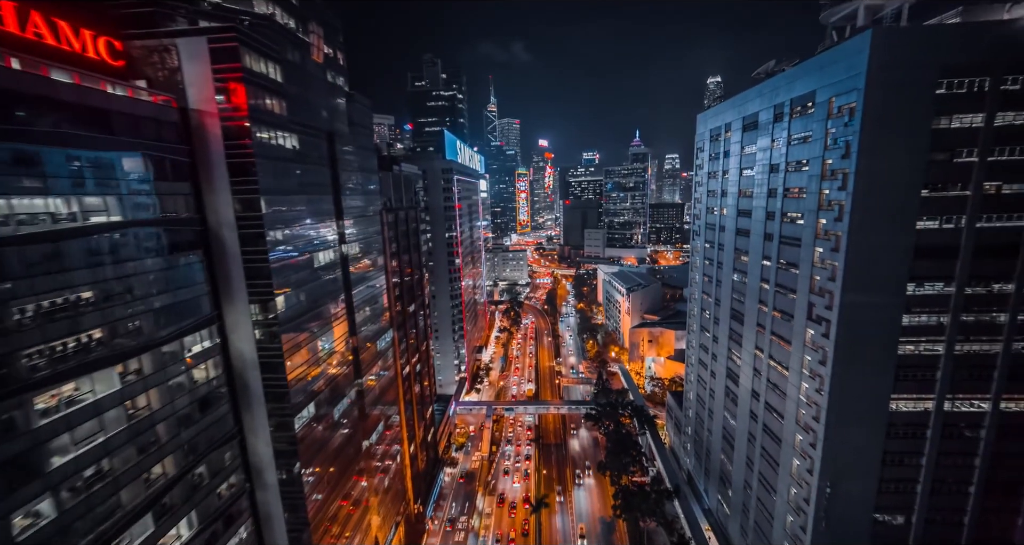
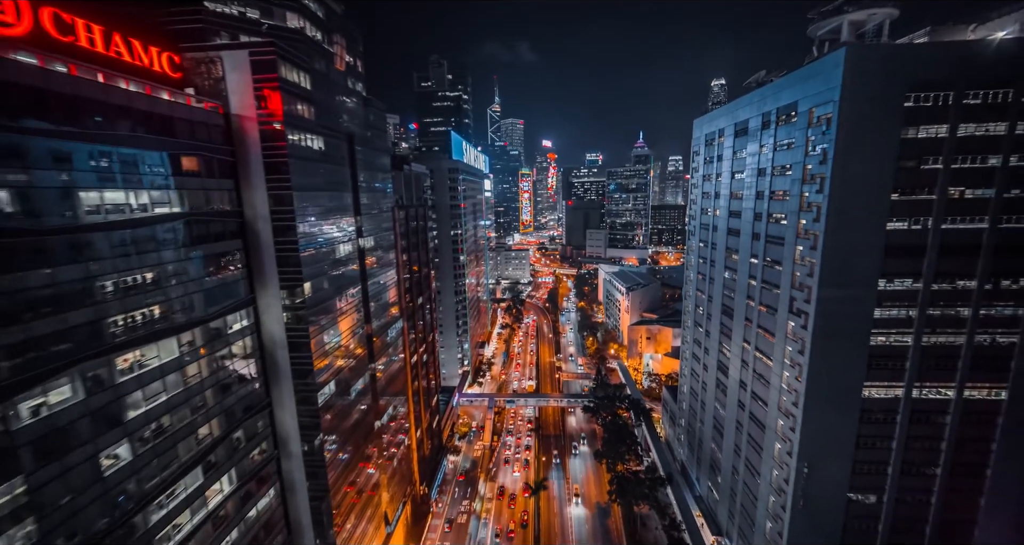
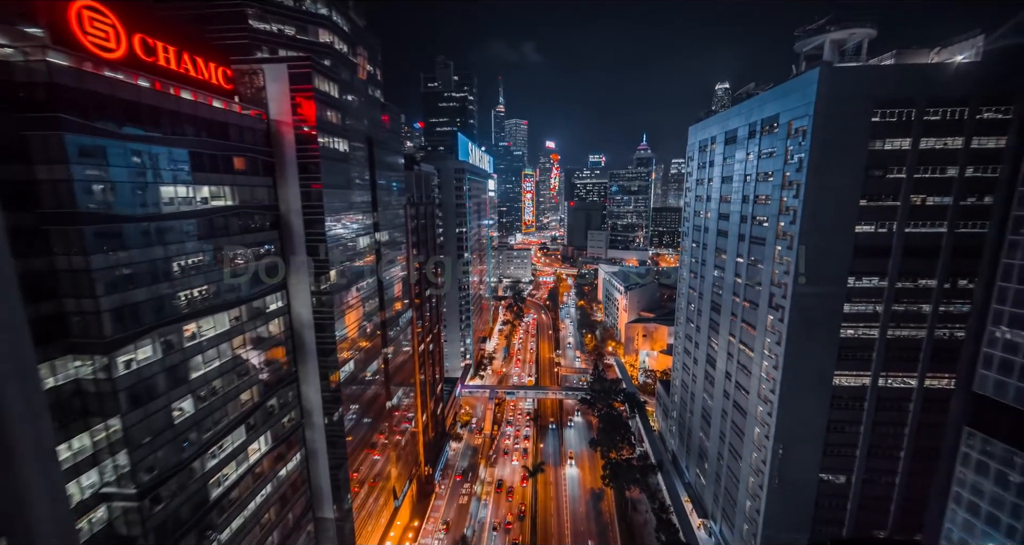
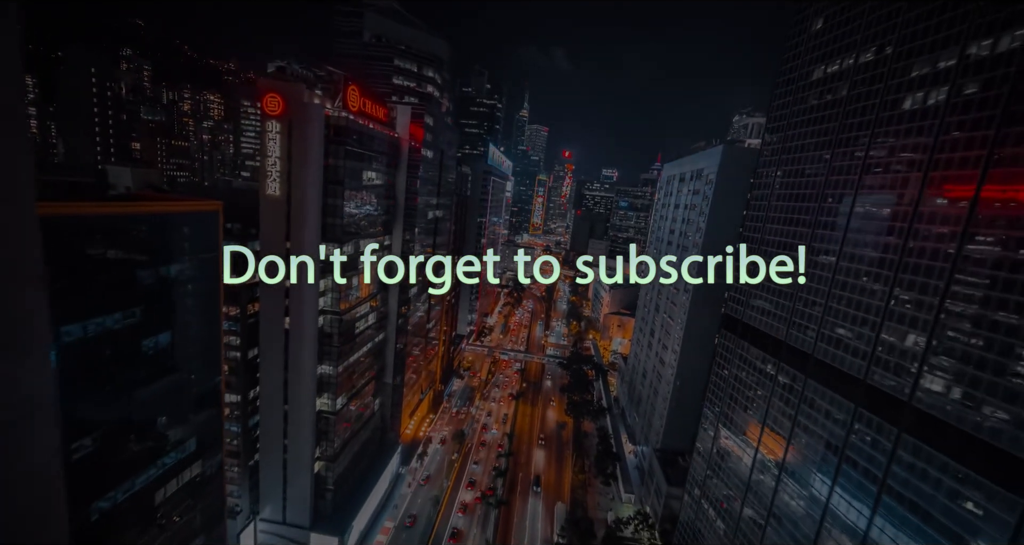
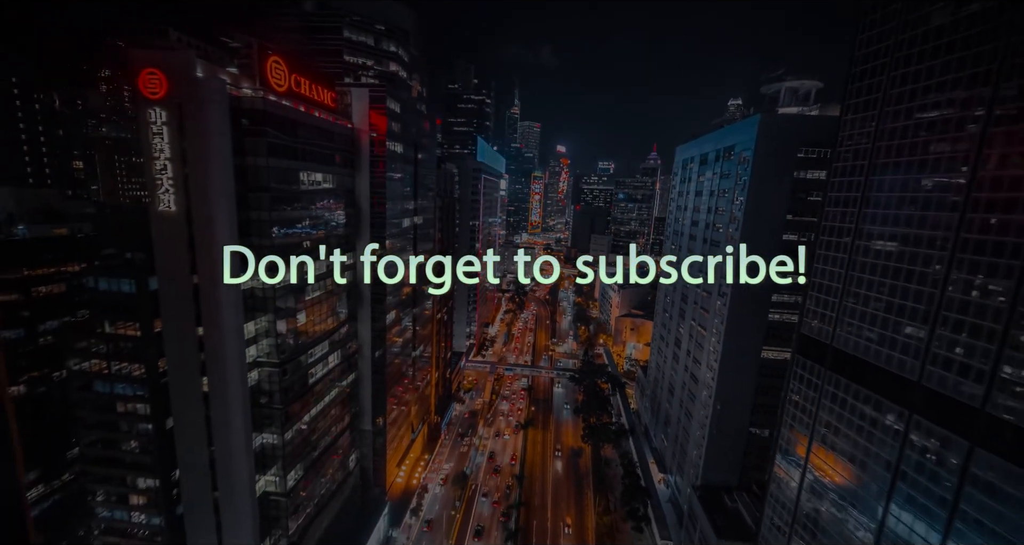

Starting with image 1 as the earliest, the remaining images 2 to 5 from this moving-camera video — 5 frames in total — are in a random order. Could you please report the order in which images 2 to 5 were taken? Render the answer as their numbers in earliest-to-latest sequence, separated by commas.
2, 3, 5, 4
